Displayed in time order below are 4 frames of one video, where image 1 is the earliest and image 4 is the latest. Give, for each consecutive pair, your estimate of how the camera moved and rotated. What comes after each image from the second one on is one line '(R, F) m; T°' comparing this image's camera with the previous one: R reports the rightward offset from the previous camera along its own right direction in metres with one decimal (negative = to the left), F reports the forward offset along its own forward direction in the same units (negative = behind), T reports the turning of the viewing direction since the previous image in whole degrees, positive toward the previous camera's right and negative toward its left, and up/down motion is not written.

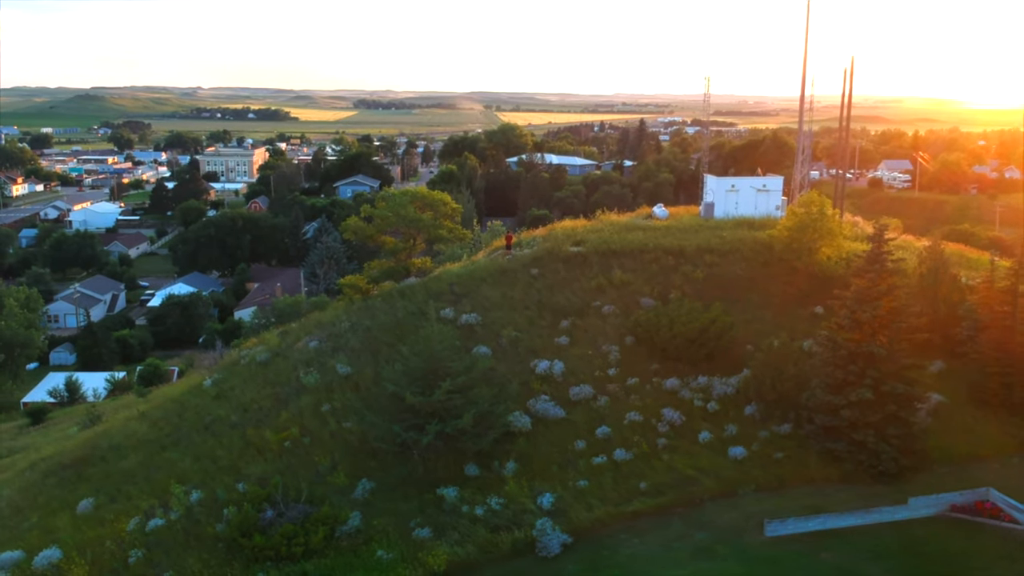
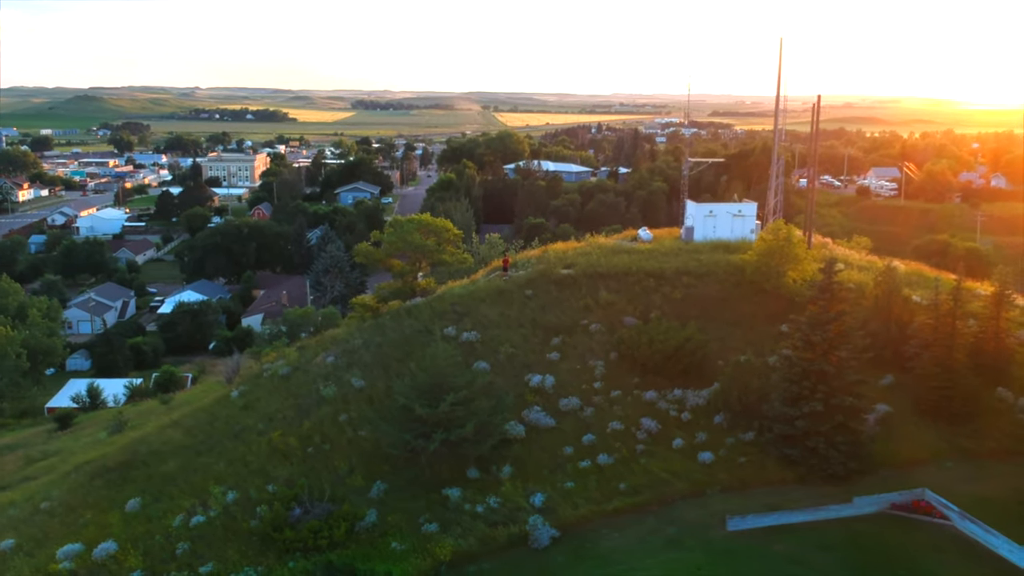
(0.0, -0.9) m; 0°
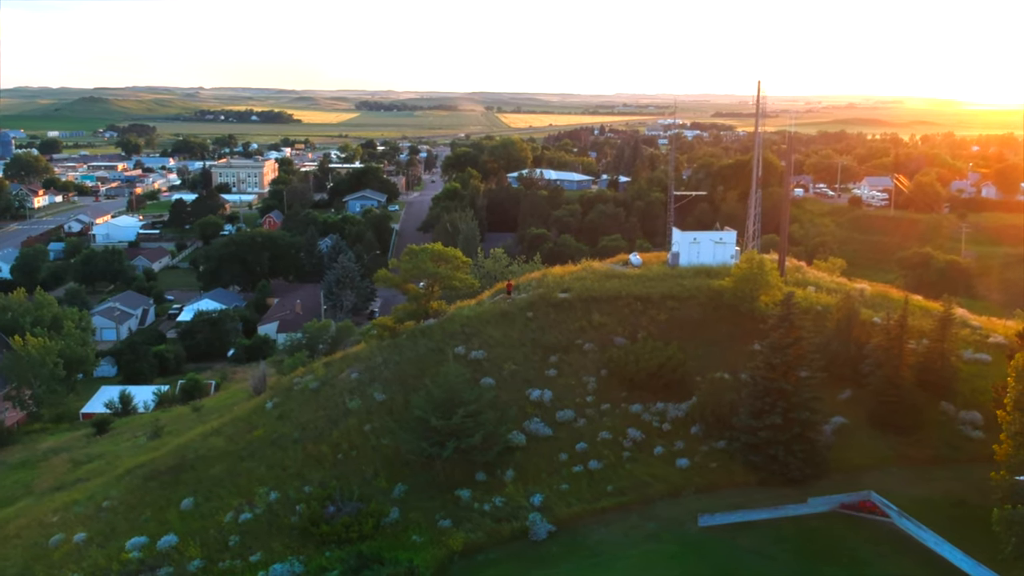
(0.0, -1.2) m; 0°
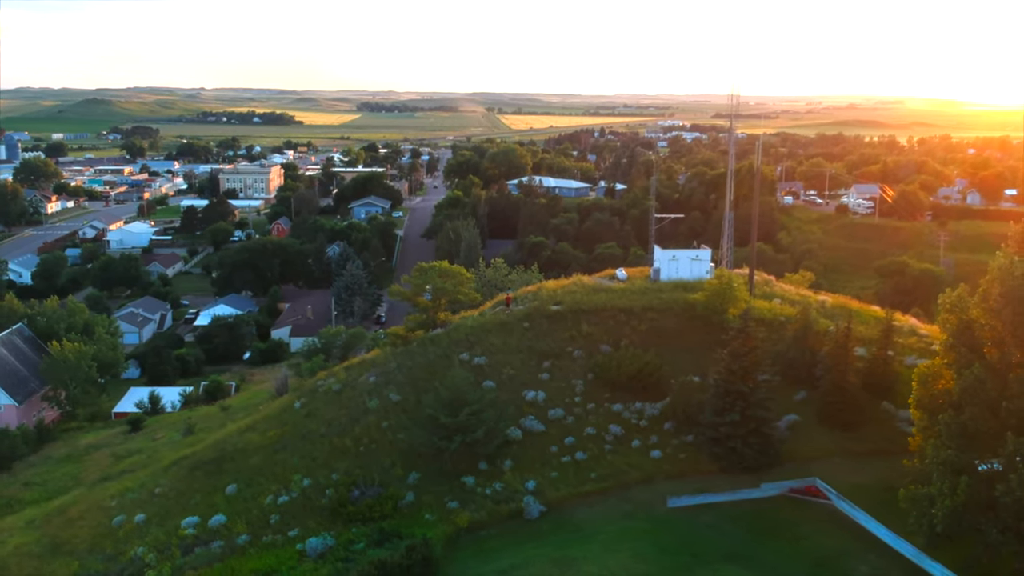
(0.0, -1.4) m; 0°
